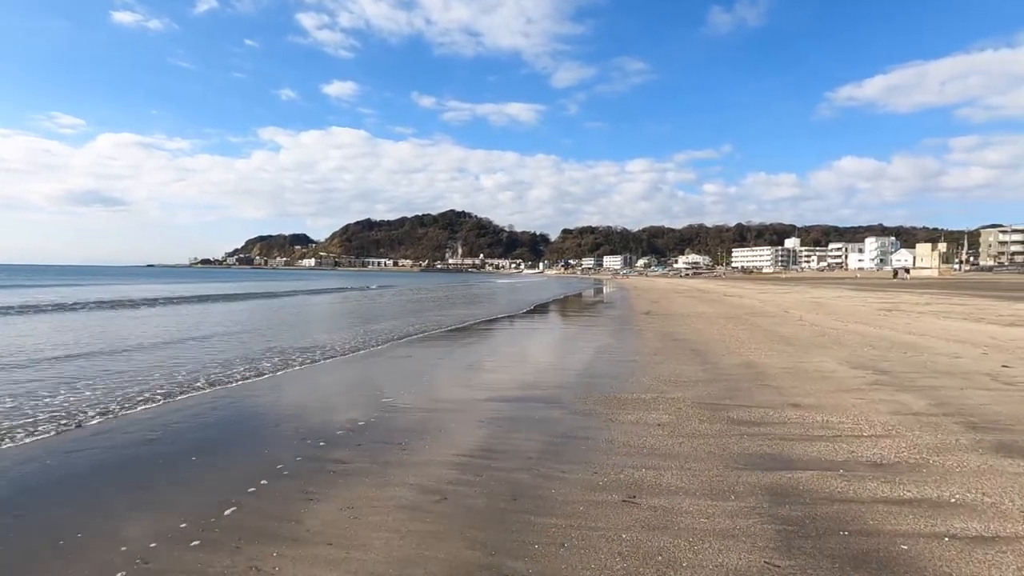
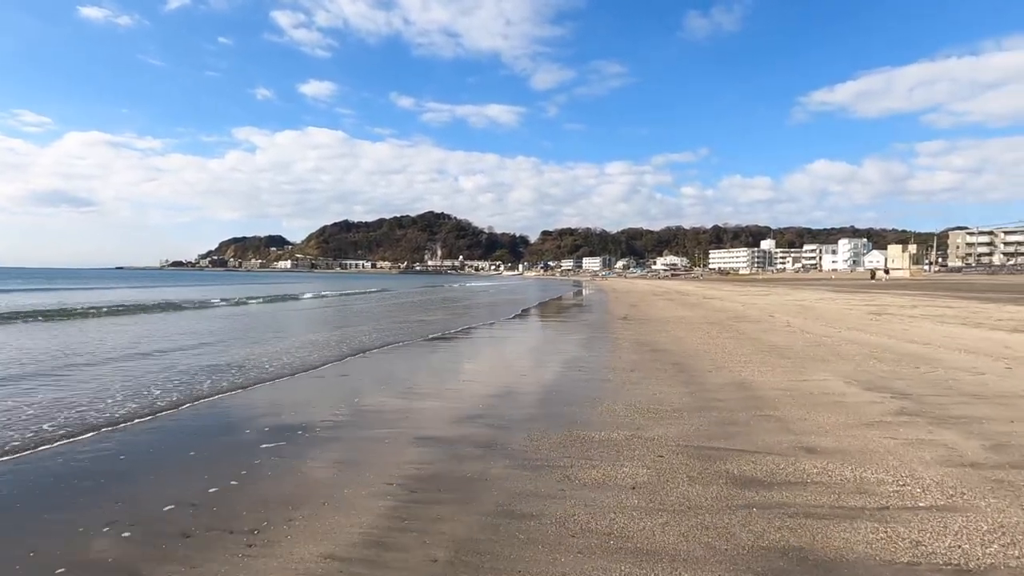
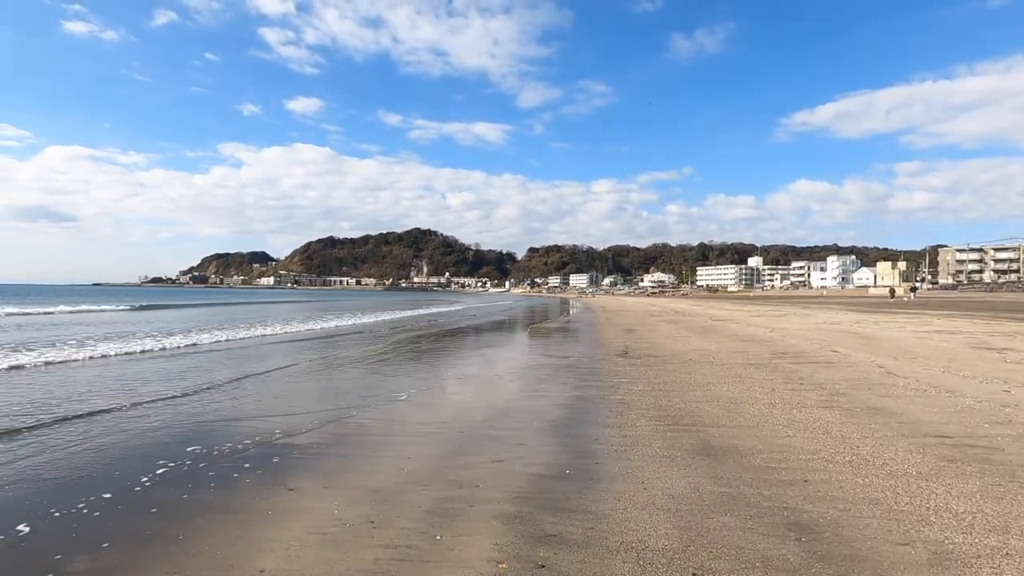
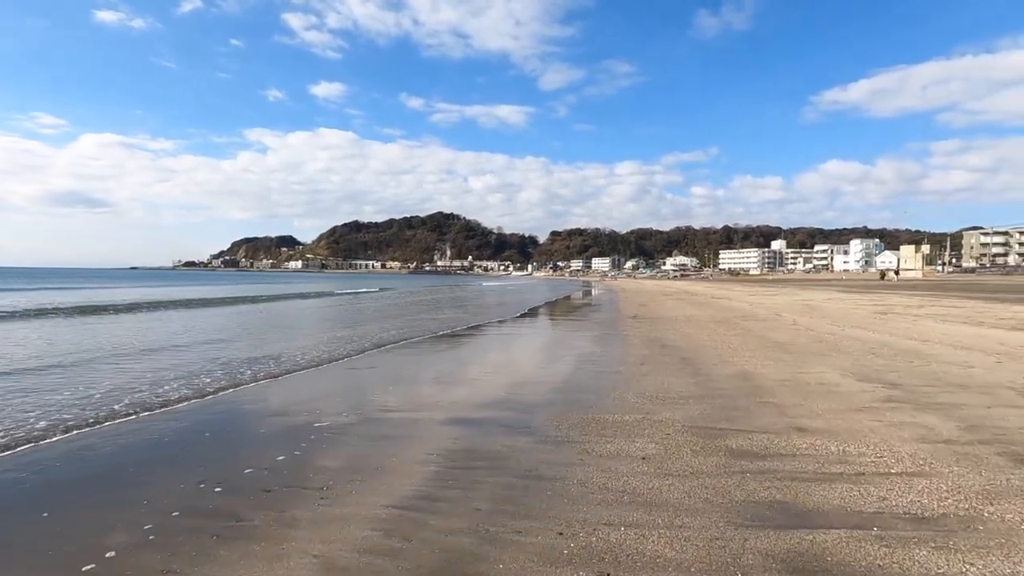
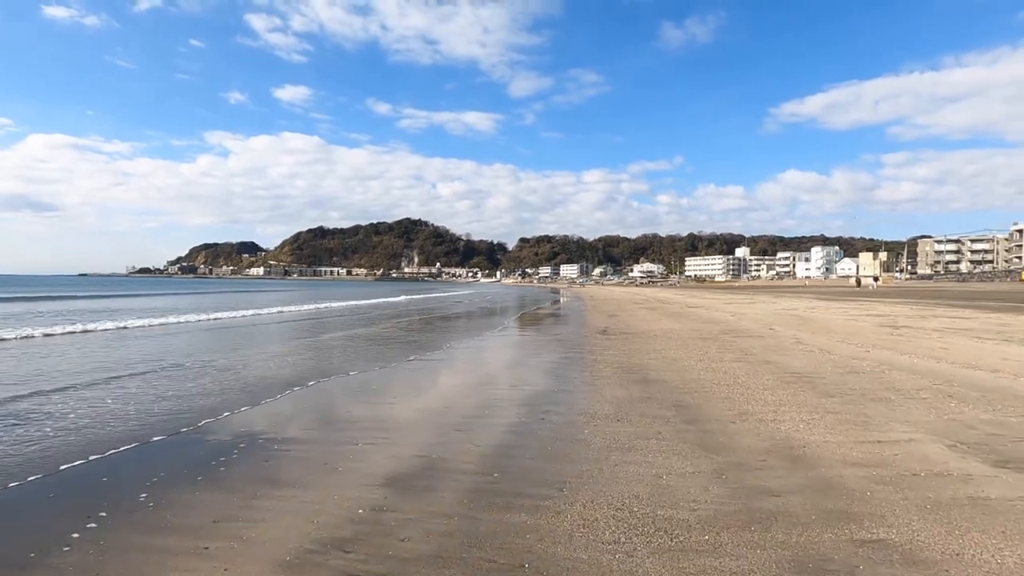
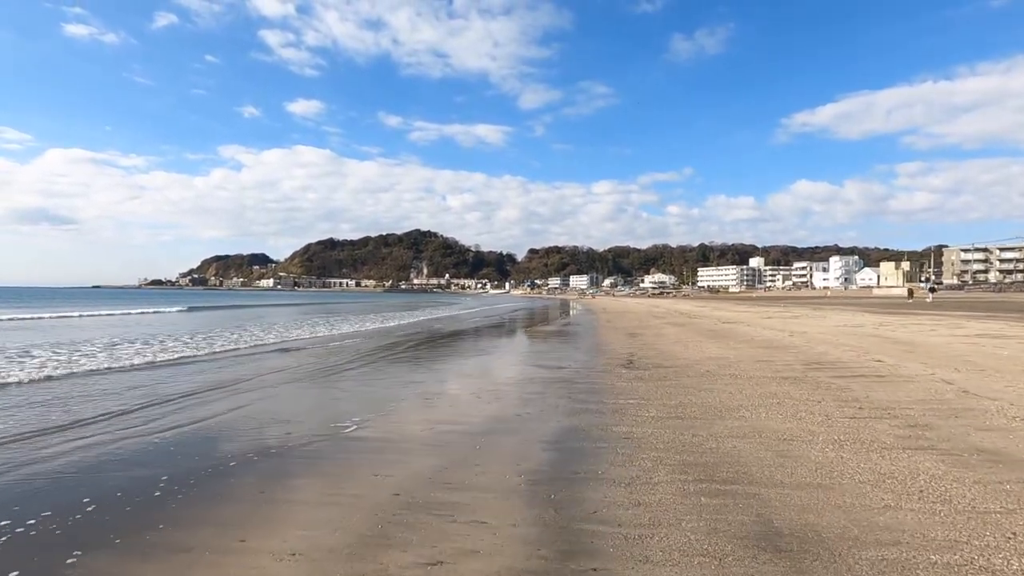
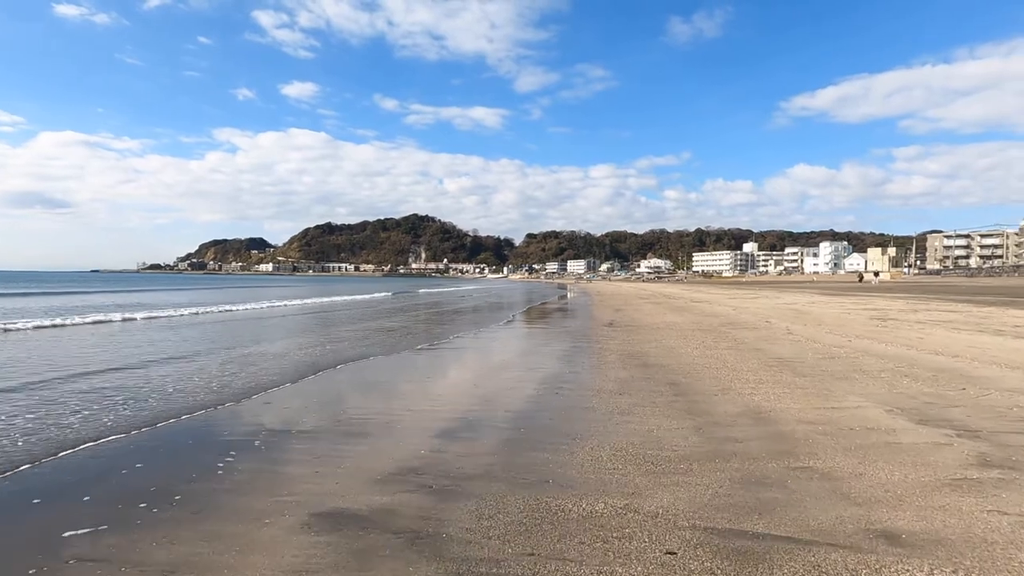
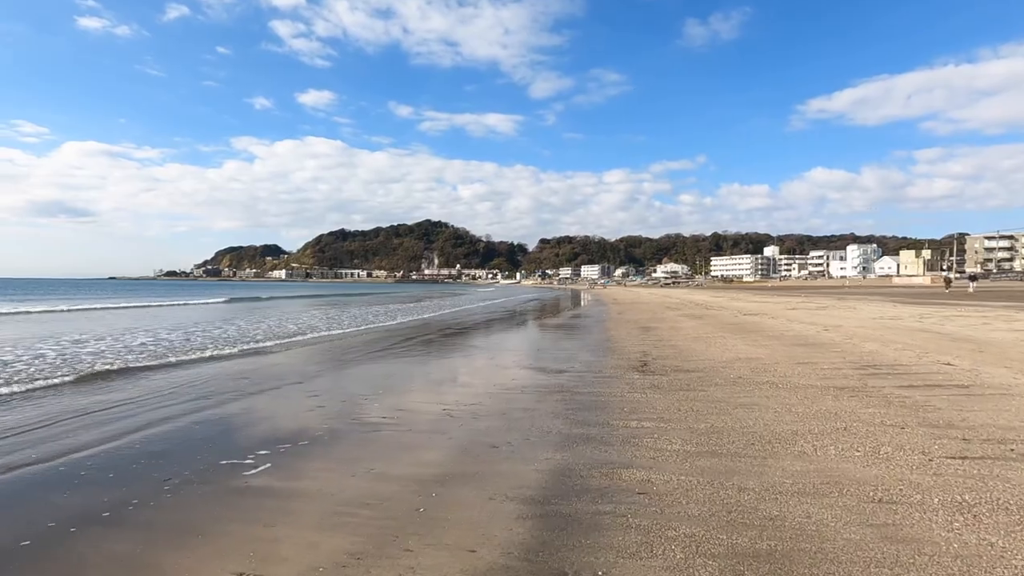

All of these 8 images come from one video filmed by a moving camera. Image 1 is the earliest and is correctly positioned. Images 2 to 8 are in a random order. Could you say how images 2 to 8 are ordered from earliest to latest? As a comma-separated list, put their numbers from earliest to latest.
4, 2, 7, 5, 3, 6, 8
